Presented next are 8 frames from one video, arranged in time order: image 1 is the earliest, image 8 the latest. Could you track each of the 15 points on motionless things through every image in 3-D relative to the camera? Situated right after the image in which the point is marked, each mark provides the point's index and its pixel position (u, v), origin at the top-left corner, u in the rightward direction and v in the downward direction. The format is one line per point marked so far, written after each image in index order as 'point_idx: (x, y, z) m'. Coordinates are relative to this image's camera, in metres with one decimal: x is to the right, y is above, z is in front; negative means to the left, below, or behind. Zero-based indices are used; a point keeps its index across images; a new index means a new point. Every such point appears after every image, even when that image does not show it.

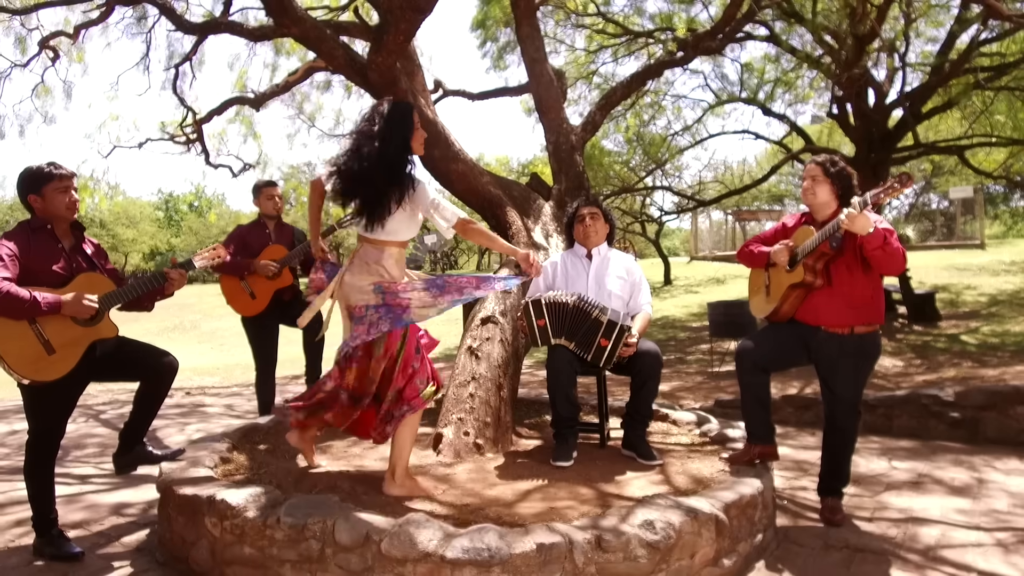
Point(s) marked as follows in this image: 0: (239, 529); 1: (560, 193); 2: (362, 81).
0: (-1.1, -1.0, +3.0) m
1: (+0.4, +0.8, +6.4) m
2: (-1.1, +1.6, +5.6) m
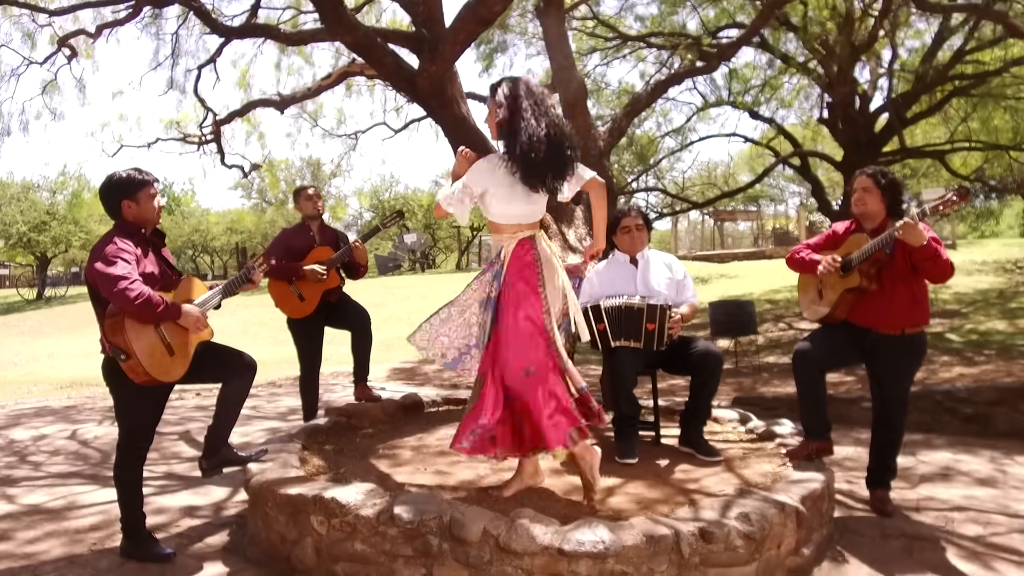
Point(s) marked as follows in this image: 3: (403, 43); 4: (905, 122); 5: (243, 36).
0: (-0.7, -1.0, +3.1) m
1: (+0.7, +0.8, +6.6) m
2: (-0.8, +1.6, +5.7) m
3: (-0.9, +1.9, +5.8) m
4: (+7.4, +3.1, +13.7) m
5: (-2.4, +2.2, +6.5) m
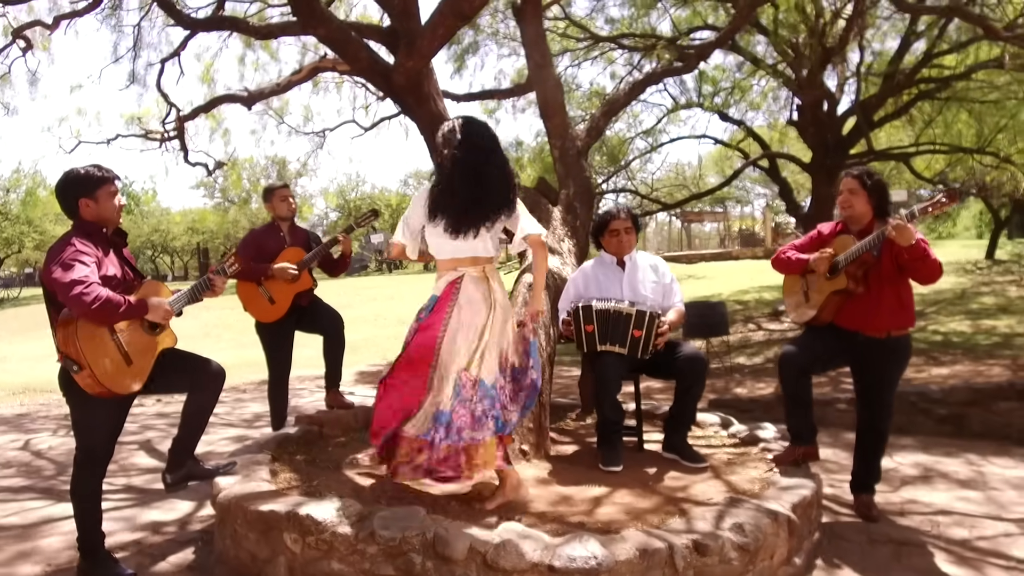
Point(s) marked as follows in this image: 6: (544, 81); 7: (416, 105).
0: (-0.7, -1.0, +2.9) m
1: (+0.5, +0.8, +6.4) m
2: (-1.0, +1.6, +5.6) m
3: (-1.0, +1.9, +5.6) m
4: (+6.8, +3.1, +13.9) m
5: (-2.6, +2.2, +6.3) m
6: (+0.3, +1.8, +6.5) m
7: (-0.7, +1.4, +5.6) m
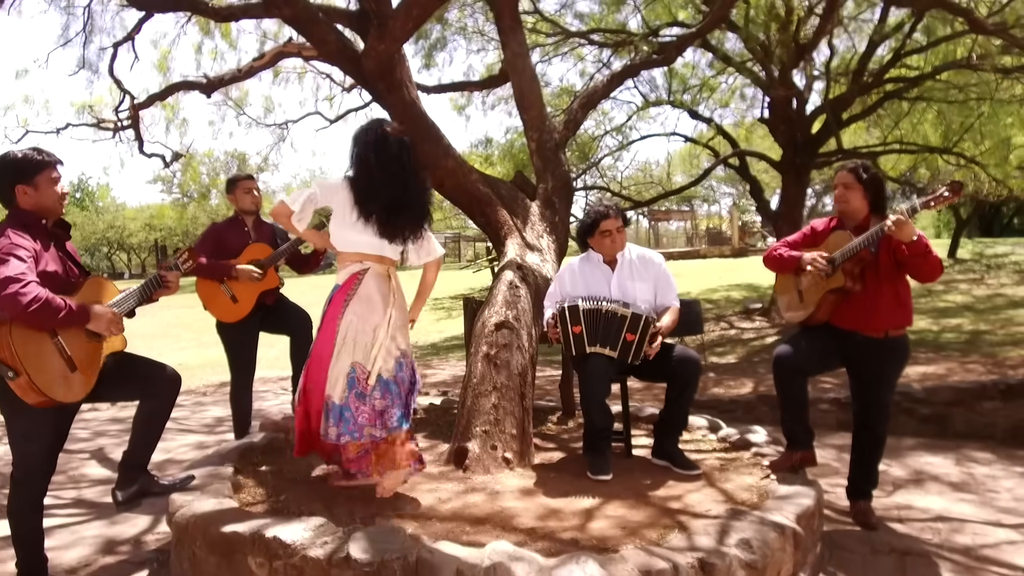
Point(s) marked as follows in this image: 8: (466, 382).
0: (-0.8, -1.0, +2.6) m
1: (+0.3, +0.8, +6.2) m
2: (-1.1, +1.6, +5.3) m
3: (-1.2, +1.9, +5.3) m
4: (+6.3, +3.1, +14.0) m
5: (-2.8, +2.2, +5.9) m
6: (+0.1, +1.8, +6.2) m
7: (-0.9, +1.4, +5.3) m
8: (-0.3, -0.5, +4.2) m
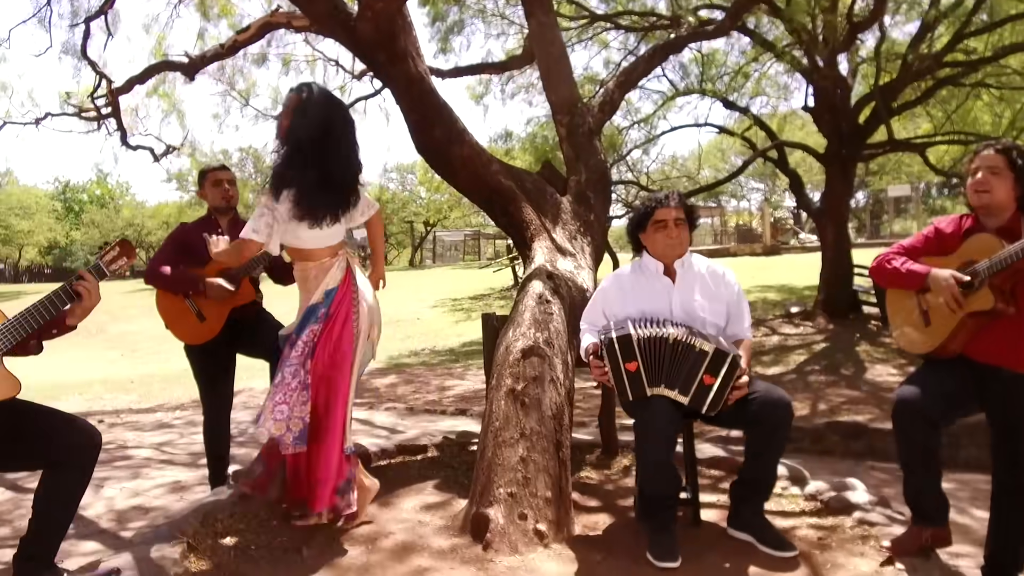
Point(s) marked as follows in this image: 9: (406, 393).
0: (-0.7, -1.1, +1.7) m
1: (+0.5, +0.7, +5.3) m
2: (-1.0, +1.5, +4.4) m
3: (-1.0, +1.8, +4.4) m
4: (+6.7, +3.1, +12.9) m
5: (-2.6, +2.2, +5.0) m
6: (+0.3, +1.8, +5.3) m
7: (-0.7, +1.3, +4.4) m
8: (-0.1, -0.6, +3.3) m
9: (-1.4, -1.4, +9.7) m
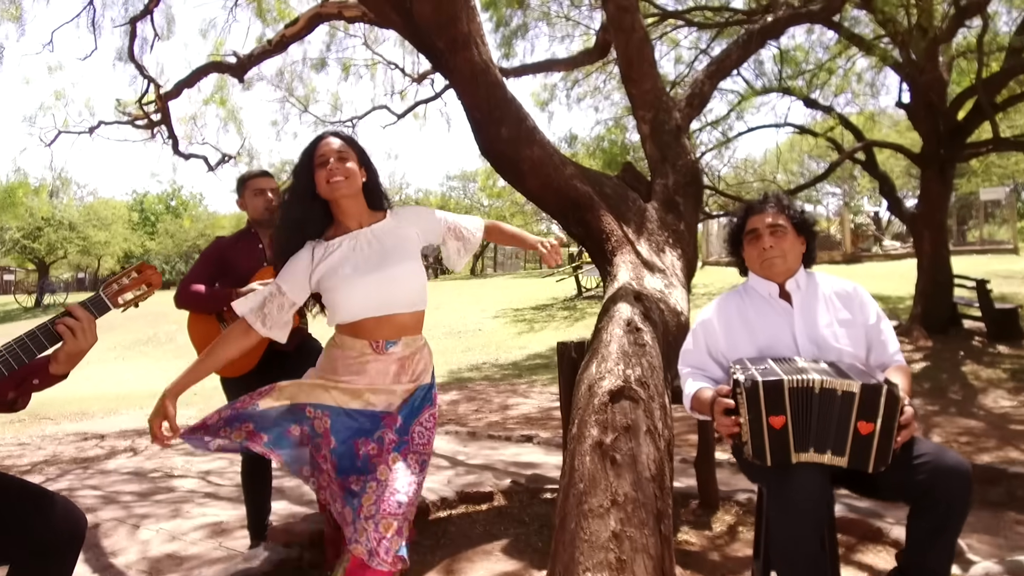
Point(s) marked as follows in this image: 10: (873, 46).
0: (-0.5, -1.2, +1.2) m
1: (+1.0, +0.6, +4.6) m
2: (-0.6, +1.4, +3.8) m
3: (-0.6, +1.7, +3.9) m
4: (+7.7, +2.9, +11.7) m
5: (-2.1, +2.0, +4.6) m
6: (+0.7, +1.6, +4.6) m
7: (-0.3, +1.2, +3.8) m
8: (+0.2, -0.7, +2.7) m
9: (-0.5, -1.5, +9.1) m
10: (+5.2, +3.5, +10.5) m
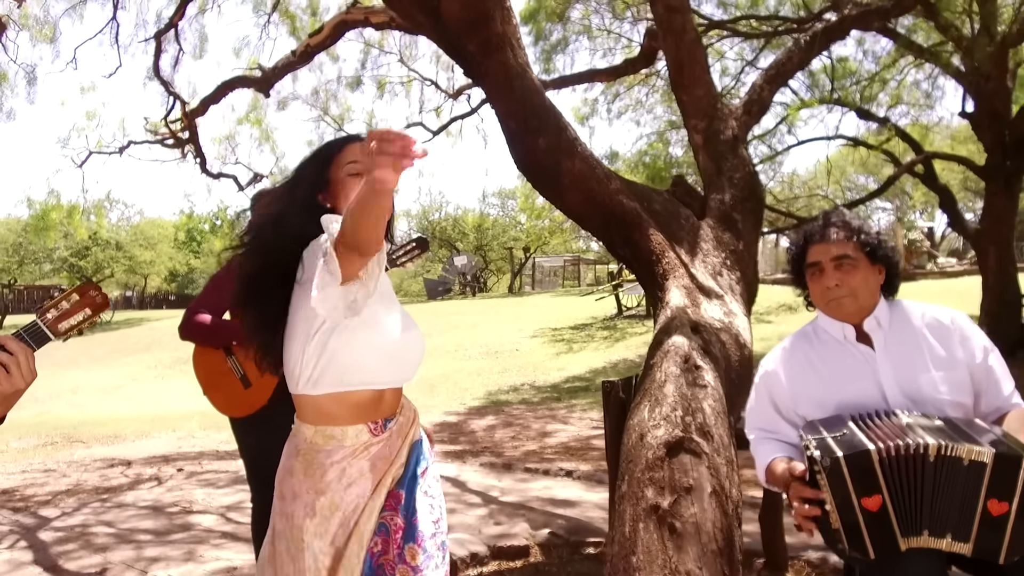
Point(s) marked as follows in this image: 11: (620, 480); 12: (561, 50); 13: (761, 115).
0: (-0.4, -1.3, +0.8) m
1: (+1.2, +0.5, +4.2) m
2: (-0.4, +1.3, +3.5) m
3: (-0.4, +1.6, +3.5) m
4: (+8.3, +2.6, +10.9) m
5: (-1.9, +1.9, +4.4) m
6: (+1.0, +1.5, +4.2) m
7: (-0.1, +1.1, +3.5) m
8: (+0.3, -0.8, +2.3) m
9: (-0.1, -1.8, +8.7) m
10: (+5.7, +3.2, +9.9) m
11: (+0.4, -0.6, +2.5) m
12: (+0.7, +3.3, +9.8) m
13: (+1.5, +1.1, +4.6) m
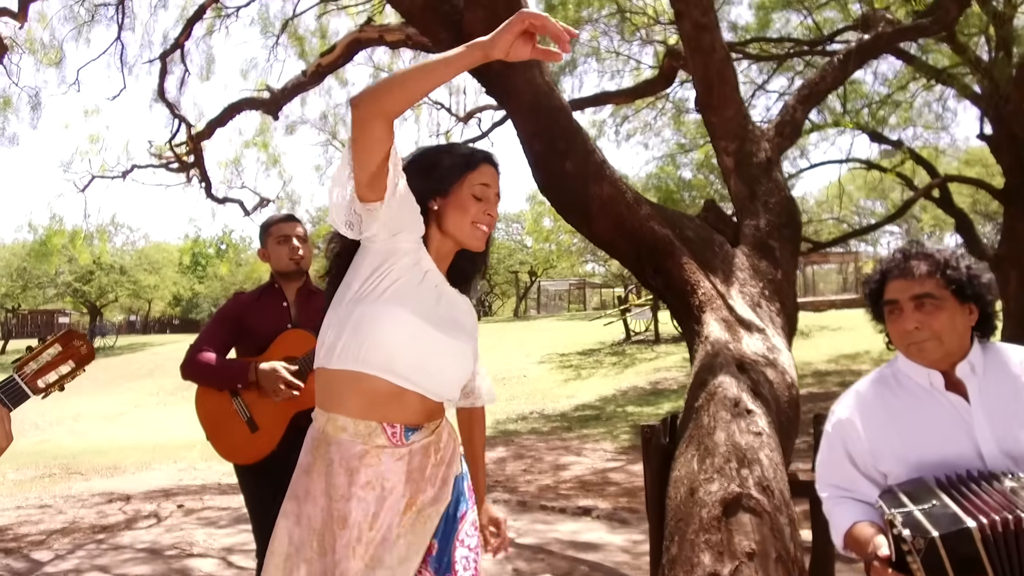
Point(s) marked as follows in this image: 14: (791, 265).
0: (-0.3, -1.3, +0.5) m
1: (+1.3, +0.3, +3.9) m
2: (-0.3, +1.1, +3.3) m
3: (-0.3, +1.4, +3.3) m
4: (+8.5, +2.2, +10.7) m
5: (-1.8, +1.7, +4.2) m
6: (+1.1, +1.3, +4.0) m
7: (0.0, +0.9, +3.3) m
8: (+0.4, -0.9, +2.0) m
9: (+0.1, -2.1, +8.4) m
10: (+5.8, +2.8, +9.7) m
11: (+0.5, -0.7, +2.2) m
12: (+0.8, +2.9, +9.6) m
13: (+1.7, +0.9, +4.3) m
14: (+1.5, +0.1, +3.9) m
